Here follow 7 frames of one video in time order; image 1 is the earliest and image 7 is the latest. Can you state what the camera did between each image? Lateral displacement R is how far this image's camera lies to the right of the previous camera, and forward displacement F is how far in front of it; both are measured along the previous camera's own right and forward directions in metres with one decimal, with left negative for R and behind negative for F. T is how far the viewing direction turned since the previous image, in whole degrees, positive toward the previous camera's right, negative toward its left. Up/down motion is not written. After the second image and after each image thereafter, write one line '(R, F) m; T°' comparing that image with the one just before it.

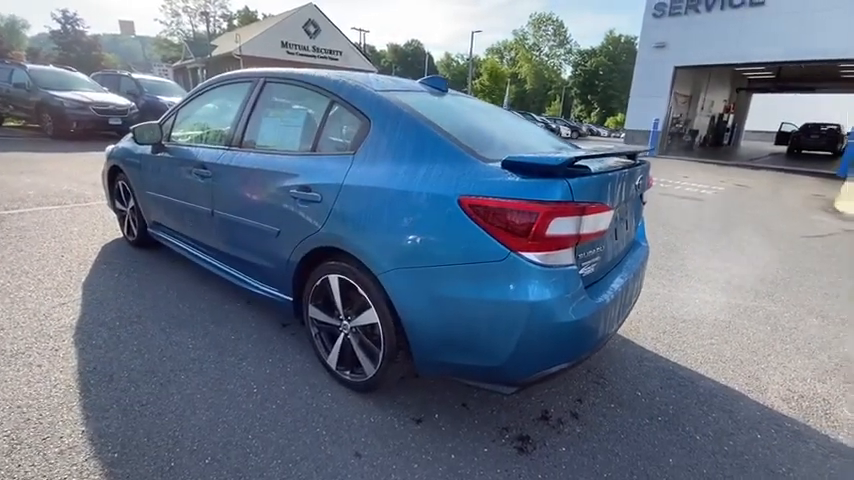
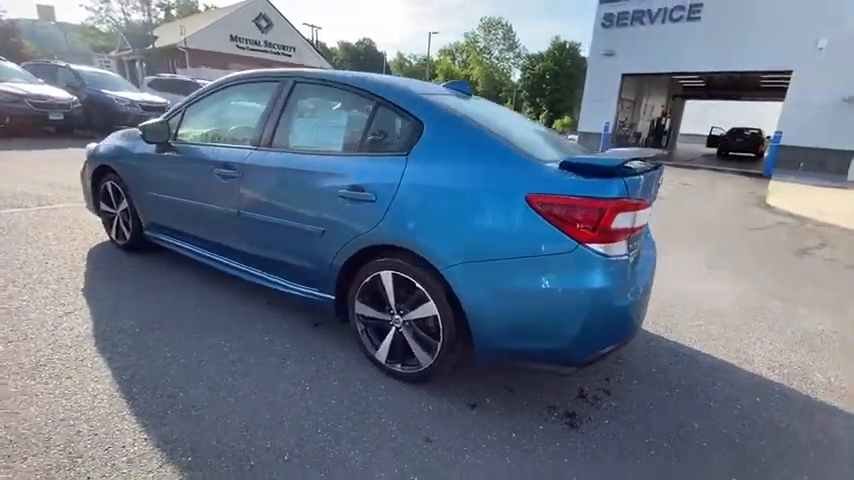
(-0.5, -0.1) m; +6°
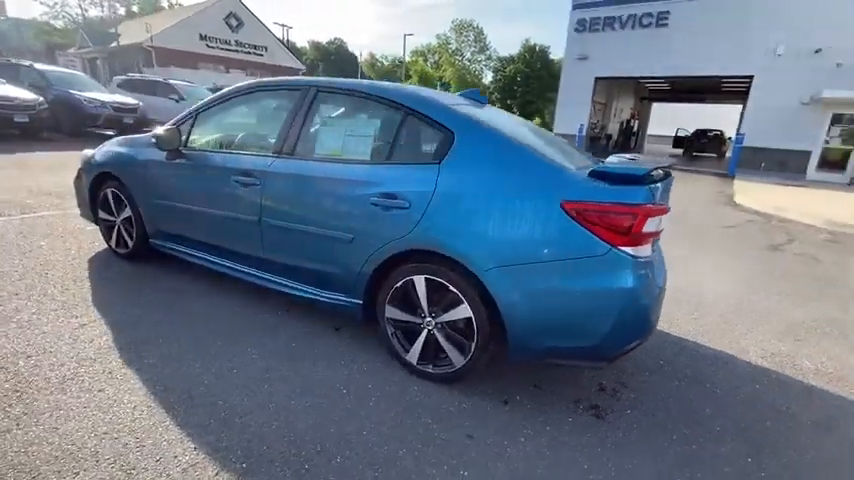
(-0.3, -0.1) m; +4°
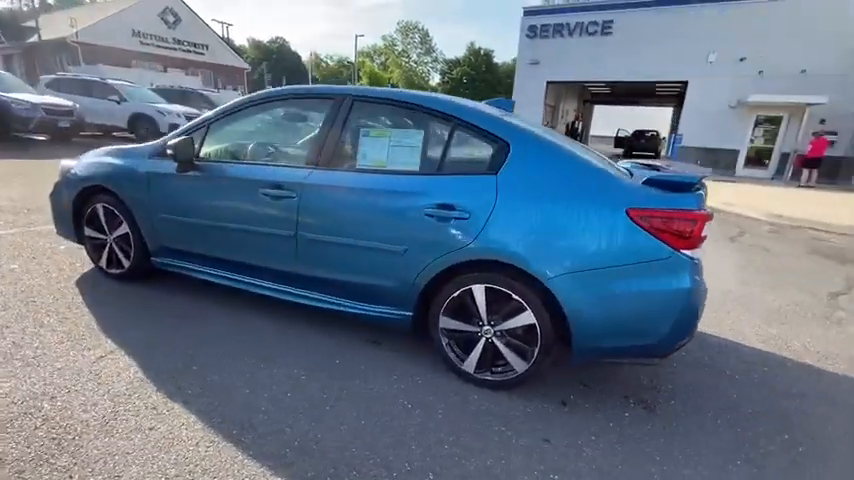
(-0.6, 0.0) m; +7°
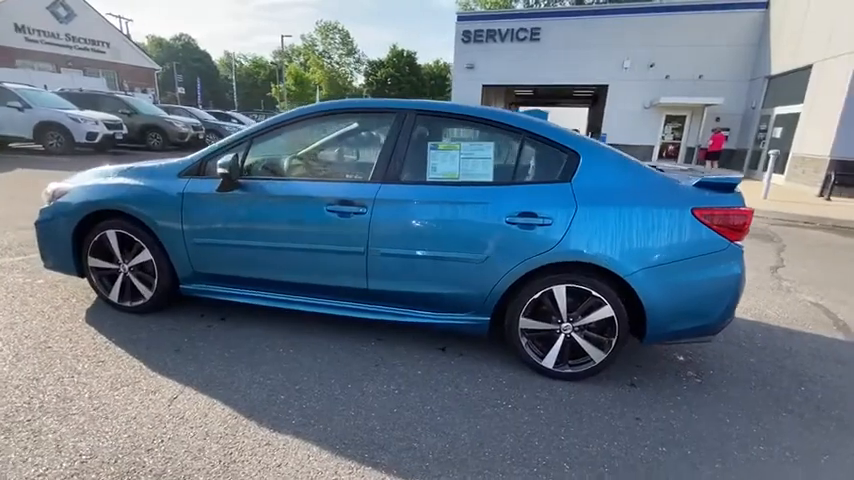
(-1.0, 0.0) m; +10°
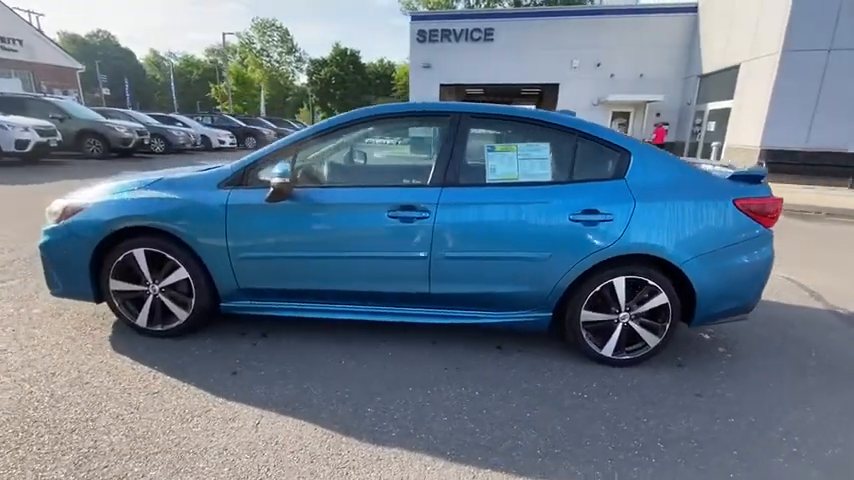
(-0.8, 0.0) m; +7°
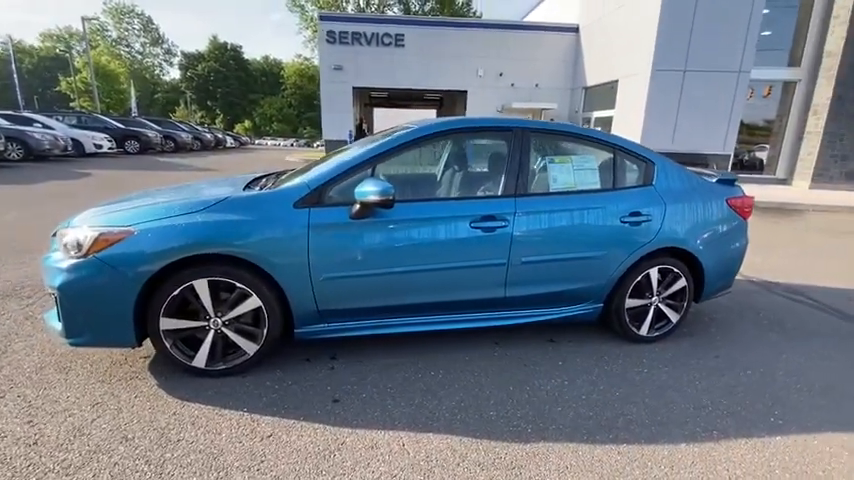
(-1.3, 0.0) m; +14°
